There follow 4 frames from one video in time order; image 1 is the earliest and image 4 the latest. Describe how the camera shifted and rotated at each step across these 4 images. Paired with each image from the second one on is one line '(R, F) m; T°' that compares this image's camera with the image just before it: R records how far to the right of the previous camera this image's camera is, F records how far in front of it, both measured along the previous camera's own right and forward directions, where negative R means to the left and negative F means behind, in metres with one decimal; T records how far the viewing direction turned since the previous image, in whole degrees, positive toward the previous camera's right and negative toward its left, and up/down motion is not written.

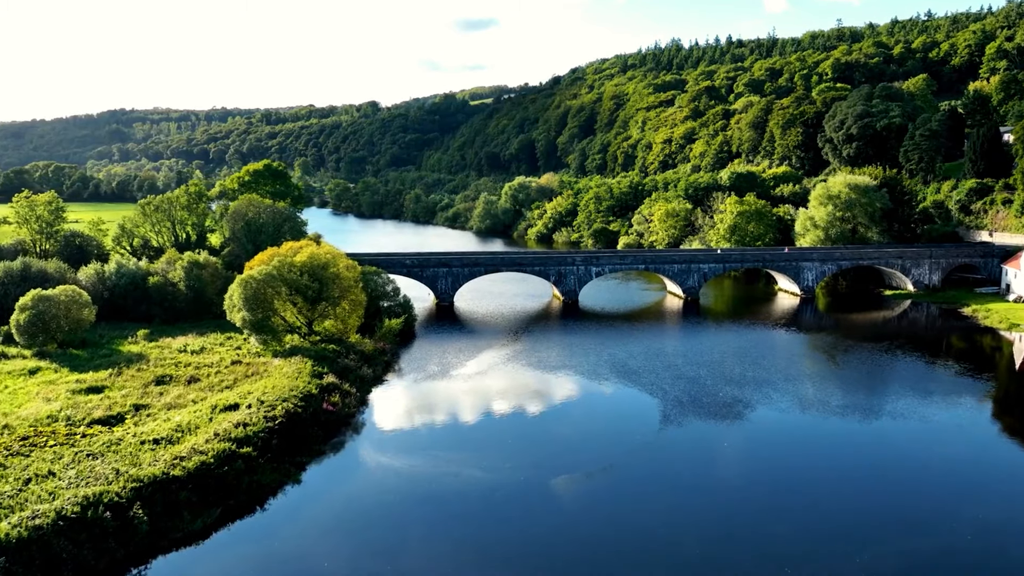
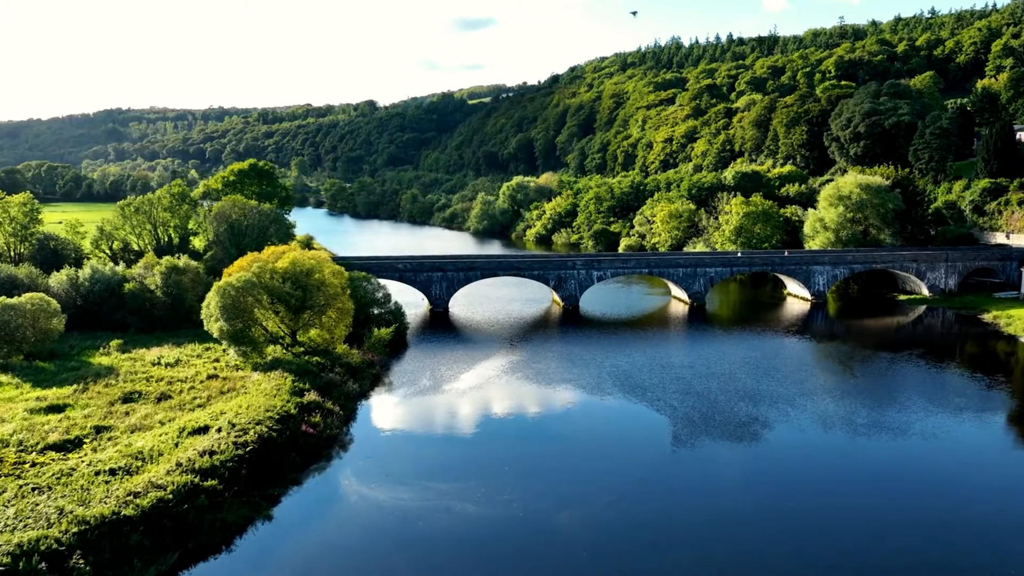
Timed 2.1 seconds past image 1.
(+0.1, +2.4) m; 0°
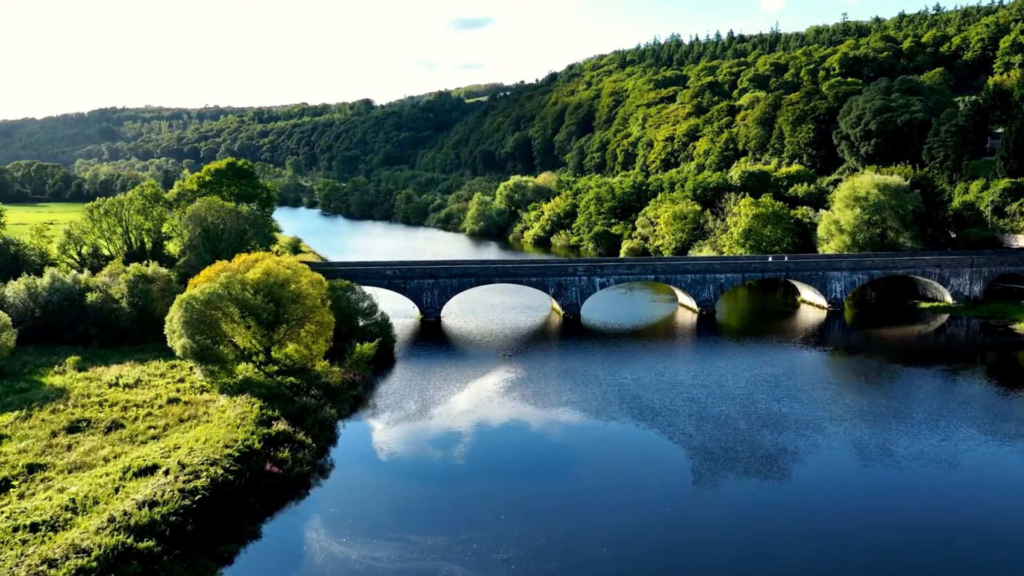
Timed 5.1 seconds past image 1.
(+0.1, +3.4) m; 0°
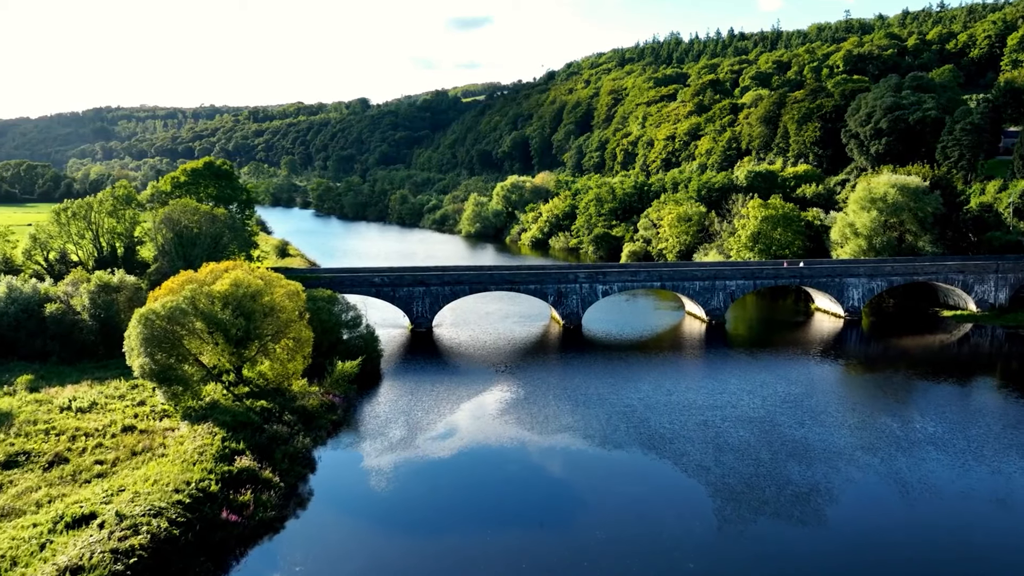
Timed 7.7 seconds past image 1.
(+0.1, +3.1) m; 0°
